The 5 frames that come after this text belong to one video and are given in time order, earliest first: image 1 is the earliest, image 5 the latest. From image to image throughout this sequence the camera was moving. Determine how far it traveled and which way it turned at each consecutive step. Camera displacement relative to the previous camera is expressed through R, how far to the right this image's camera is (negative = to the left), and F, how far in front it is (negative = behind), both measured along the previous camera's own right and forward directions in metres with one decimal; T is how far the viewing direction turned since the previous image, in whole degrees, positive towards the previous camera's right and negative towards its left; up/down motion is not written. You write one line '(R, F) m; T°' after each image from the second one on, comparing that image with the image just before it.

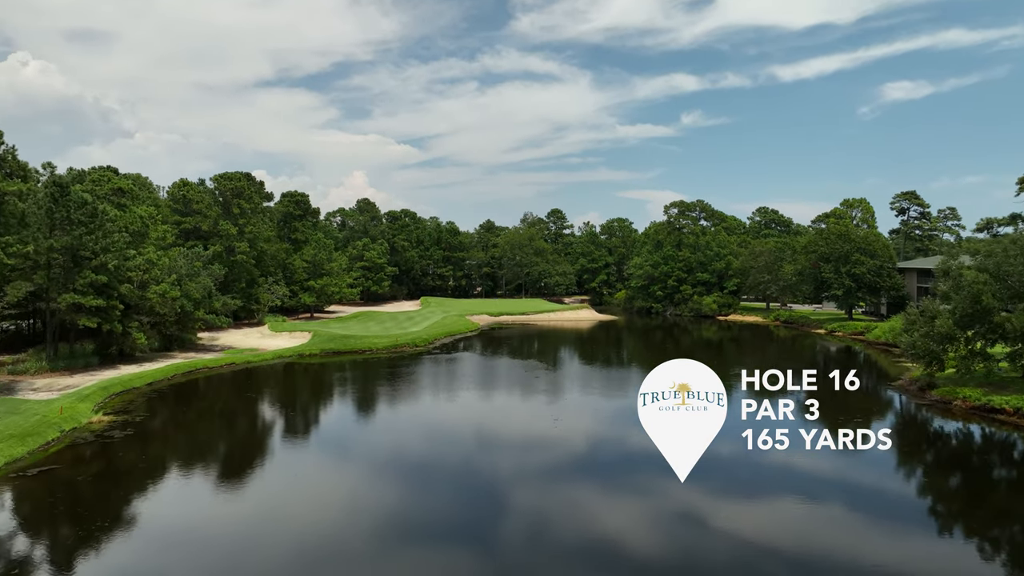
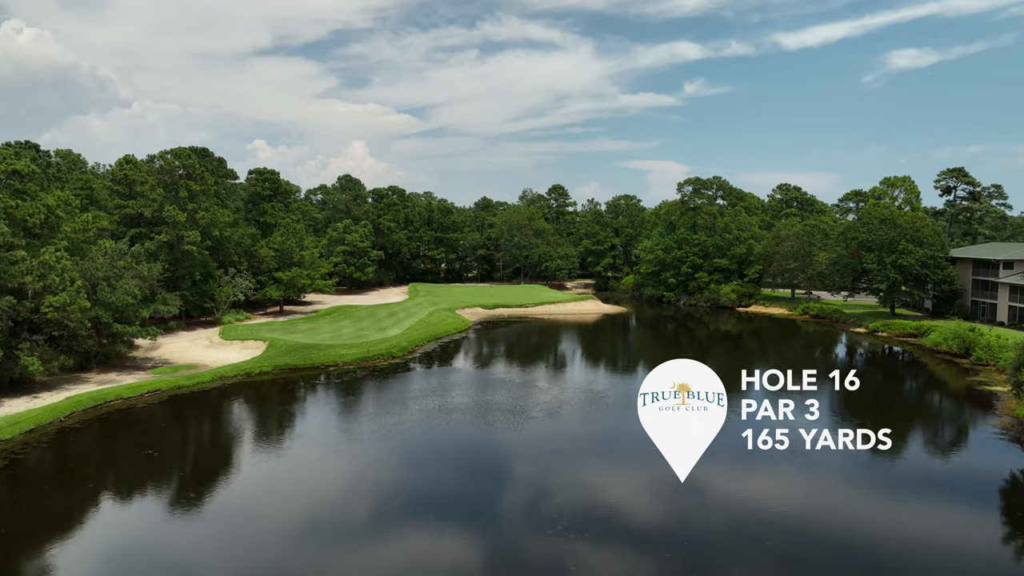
(+0.4, +6.7) m; 0°
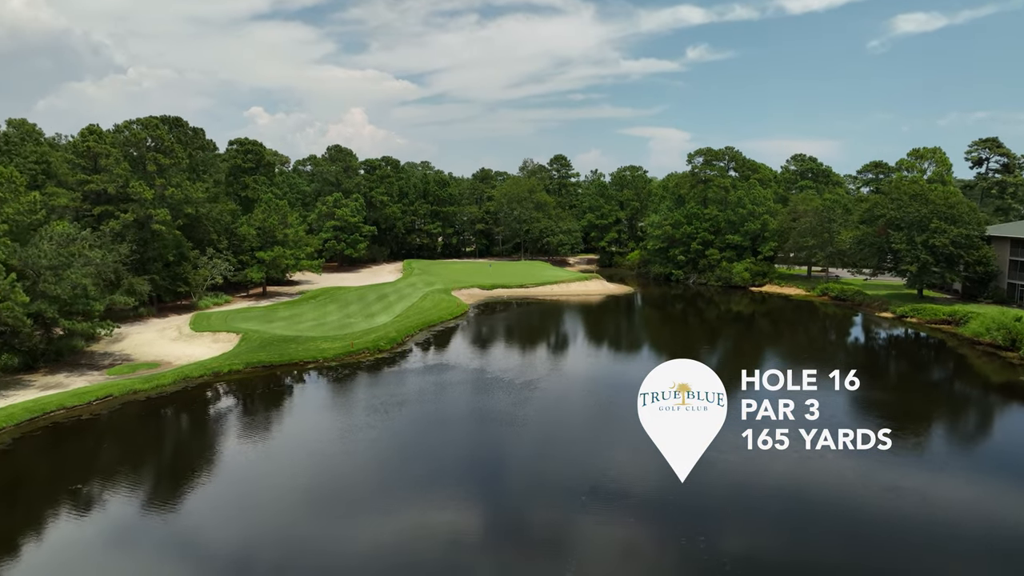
(+0.1, +3.4) m; 0°
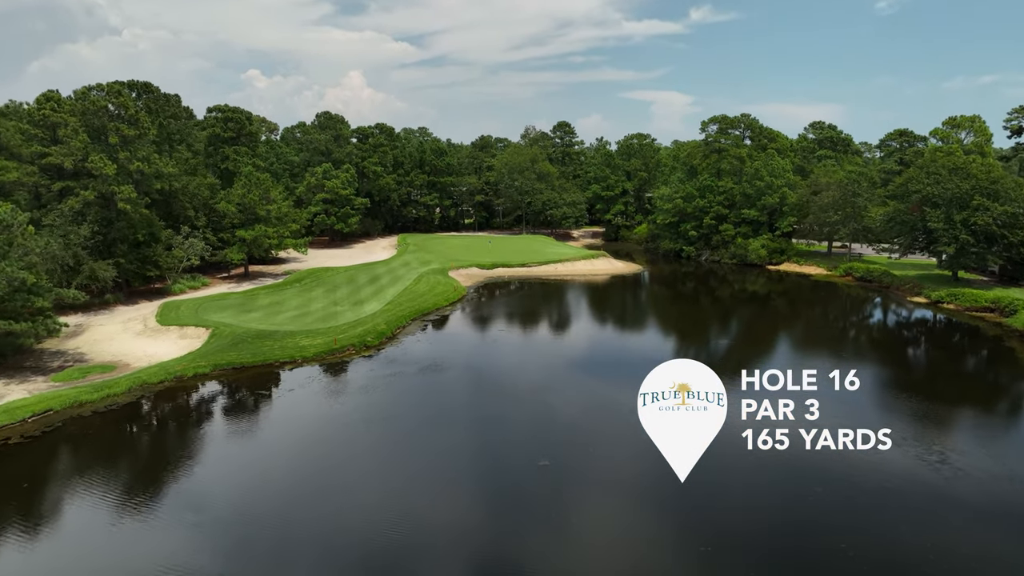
(0.0, +3.4) m; 0°
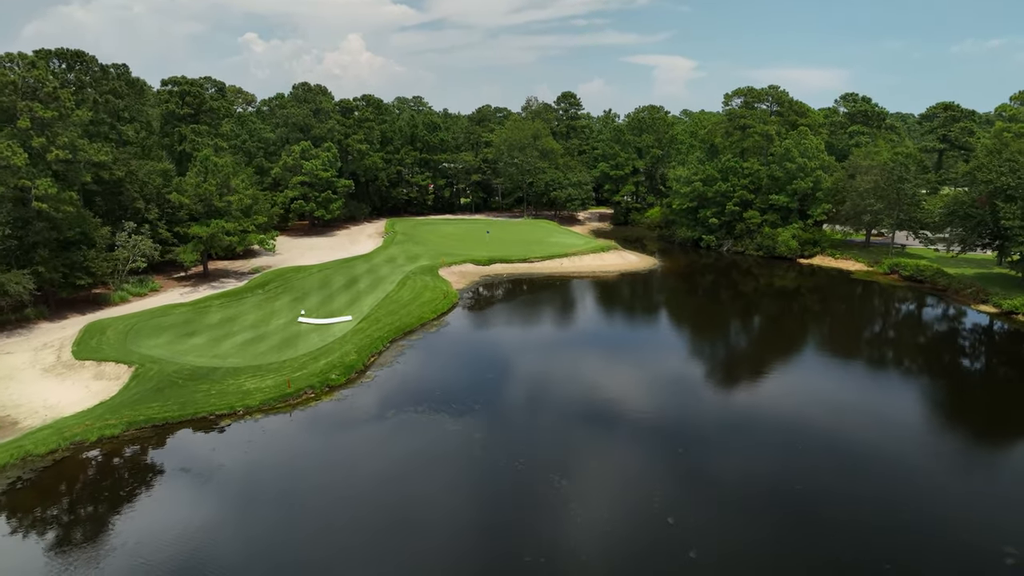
(+0.1, +5.7) m; 0°
